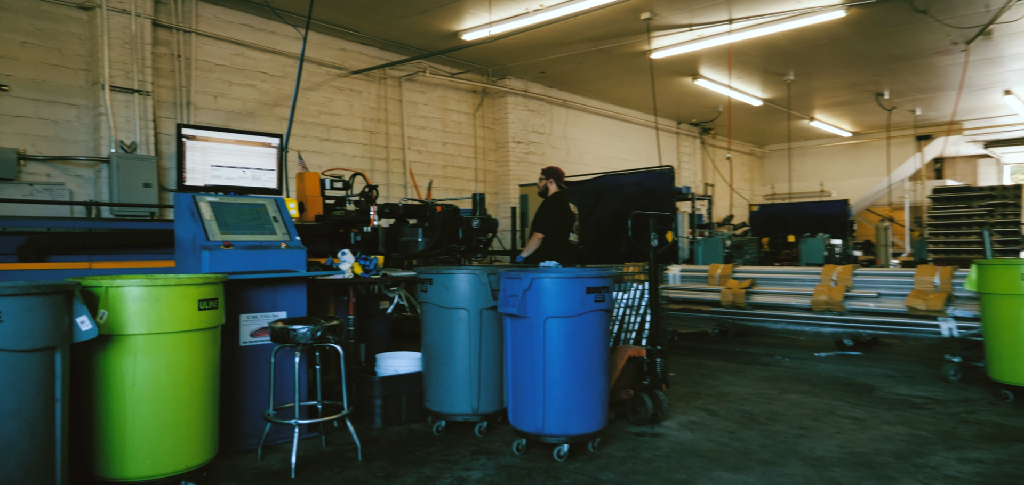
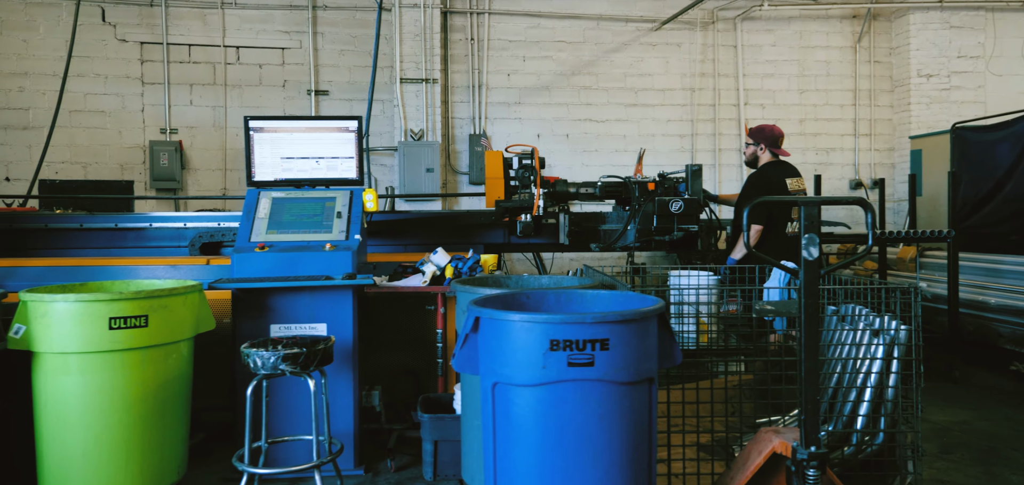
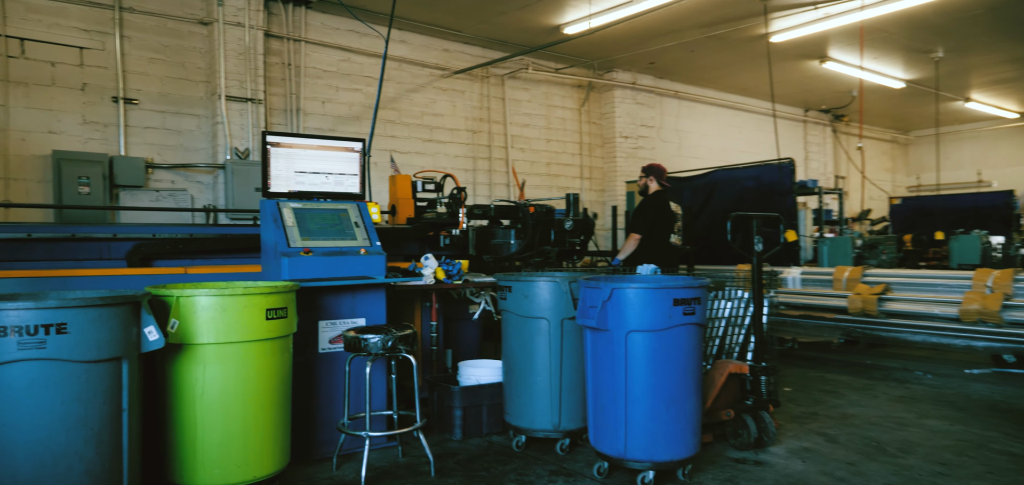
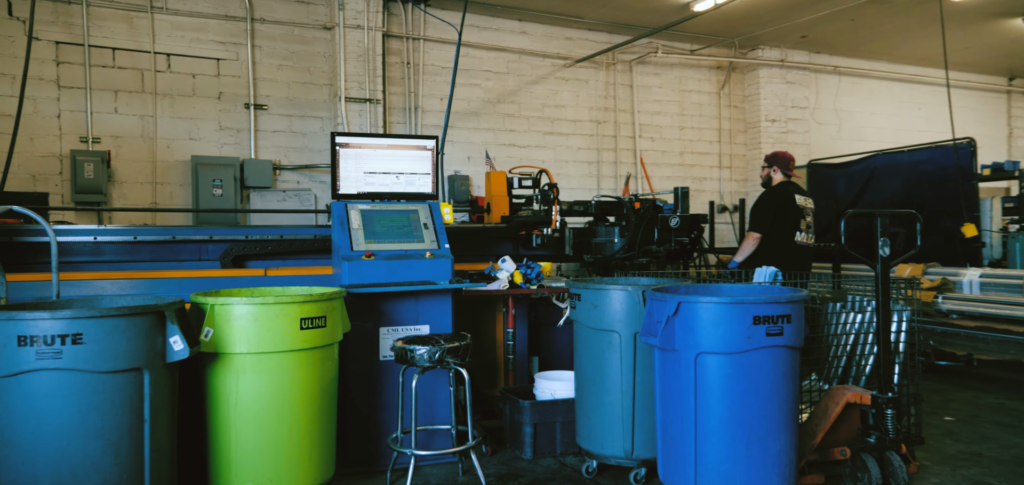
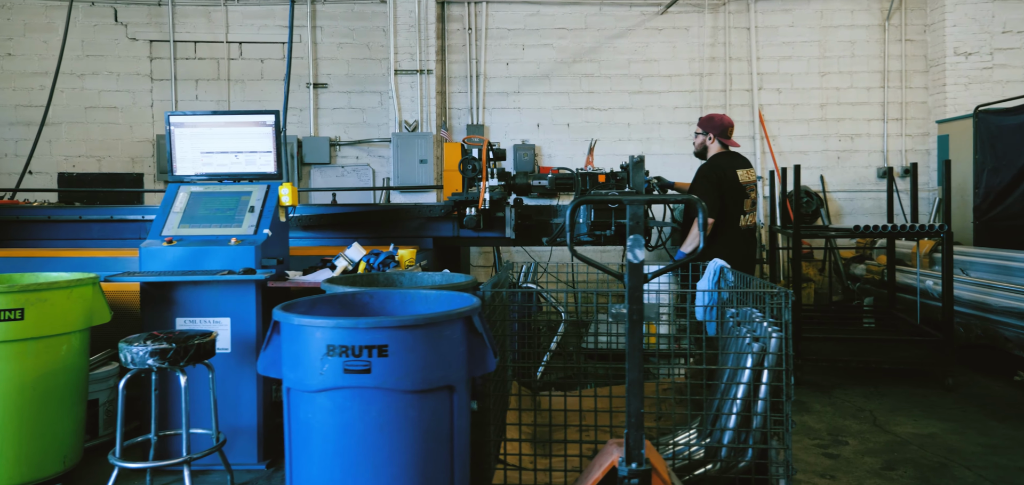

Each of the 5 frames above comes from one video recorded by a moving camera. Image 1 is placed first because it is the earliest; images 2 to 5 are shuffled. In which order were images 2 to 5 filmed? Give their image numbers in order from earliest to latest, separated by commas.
3, 4, 2, 5
